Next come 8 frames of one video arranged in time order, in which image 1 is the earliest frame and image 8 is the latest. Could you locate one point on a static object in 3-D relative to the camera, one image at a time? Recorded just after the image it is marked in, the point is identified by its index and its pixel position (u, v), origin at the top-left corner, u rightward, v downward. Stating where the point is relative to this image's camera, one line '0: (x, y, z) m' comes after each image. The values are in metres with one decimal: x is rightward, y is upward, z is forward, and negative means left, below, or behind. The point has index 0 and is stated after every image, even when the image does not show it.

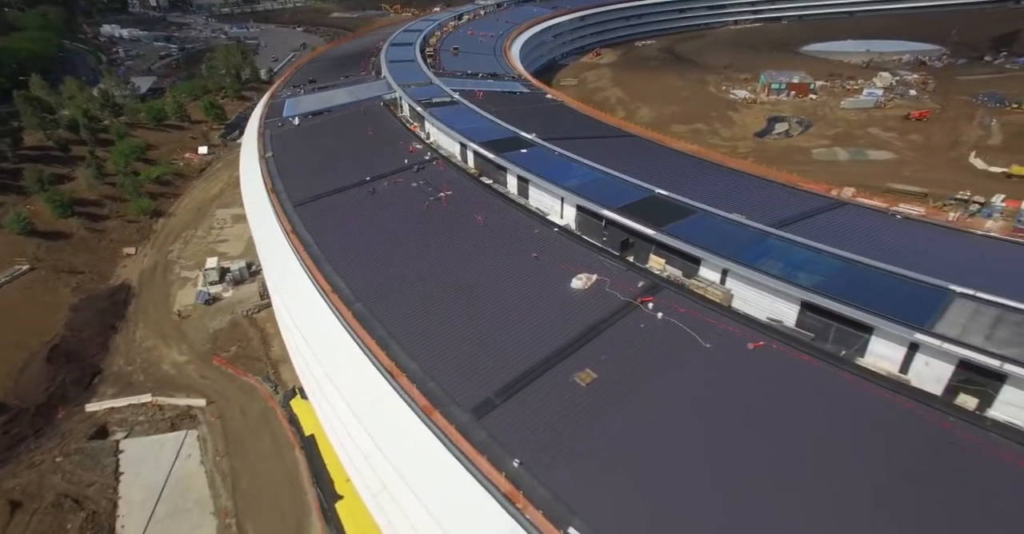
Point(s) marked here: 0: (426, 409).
0: (-2.6, -4.4, +14.2) m
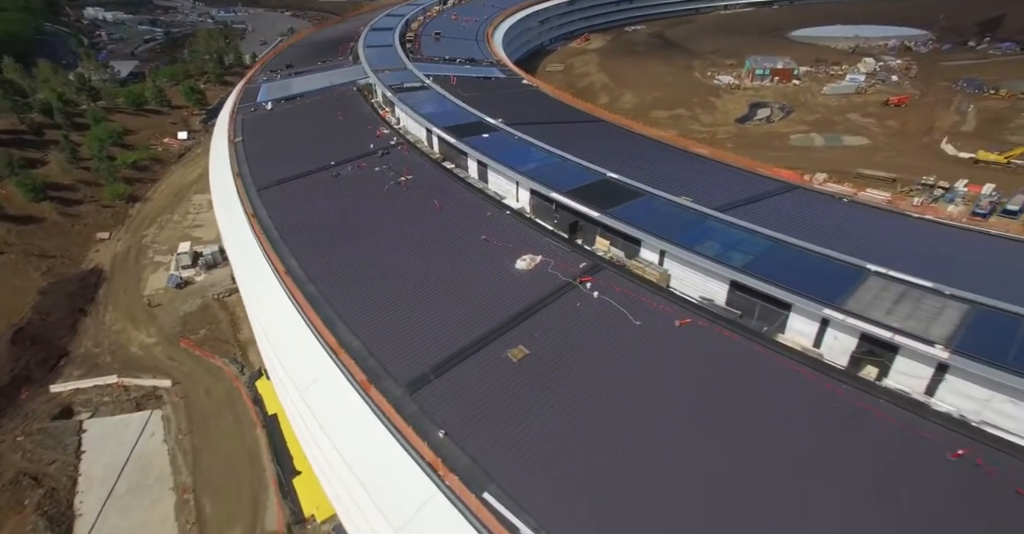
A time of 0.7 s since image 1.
0: (-4.7, -3.8, +14.7) m
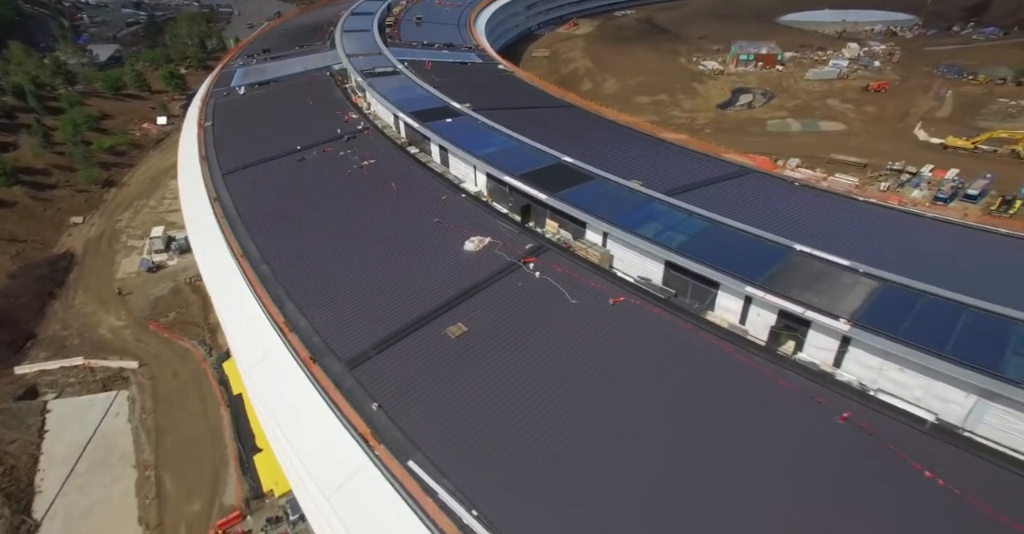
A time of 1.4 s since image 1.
0: (-6.9, -3.1, +15.2) m
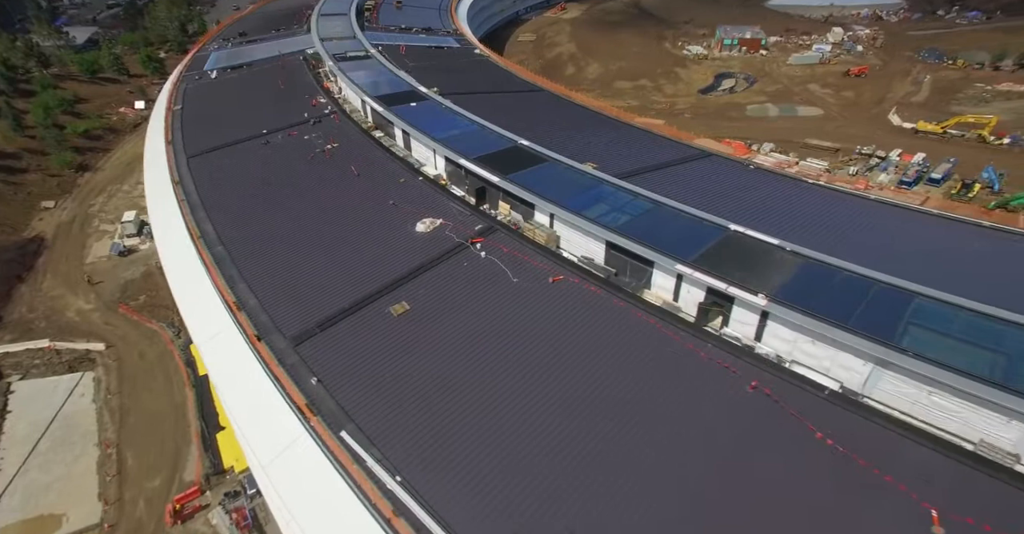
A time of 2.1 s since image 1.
0: (-8.9, -2.4, +15.6) m
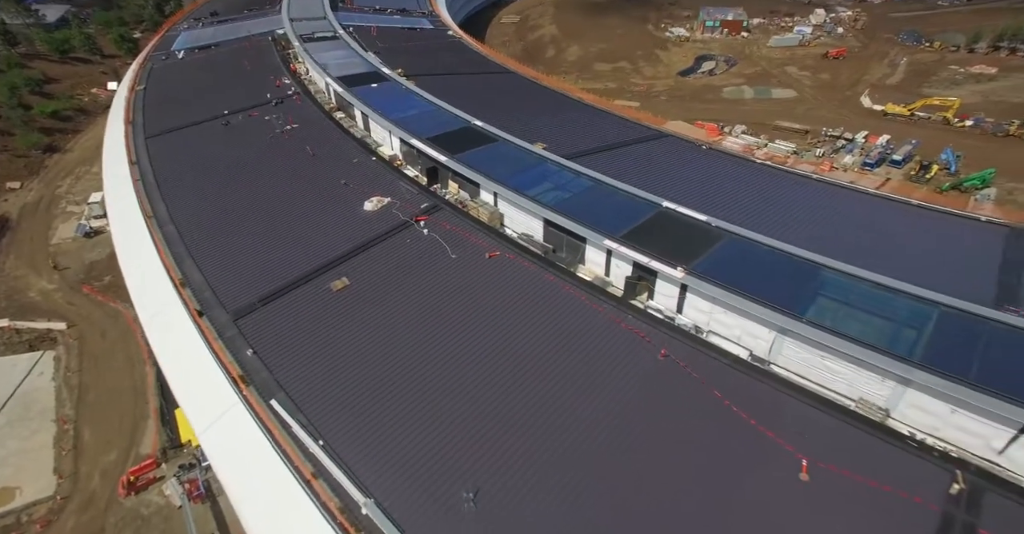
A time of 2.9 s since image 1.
0: (-11.2, -1.6, +16.0) m
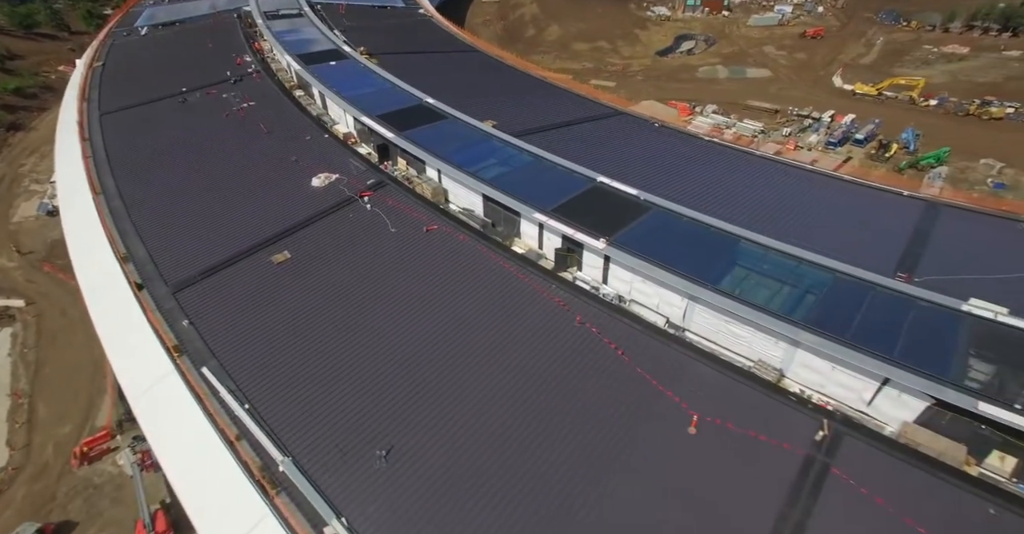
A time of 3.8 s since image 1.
0: (-13.5, -0.7, +16.3) m
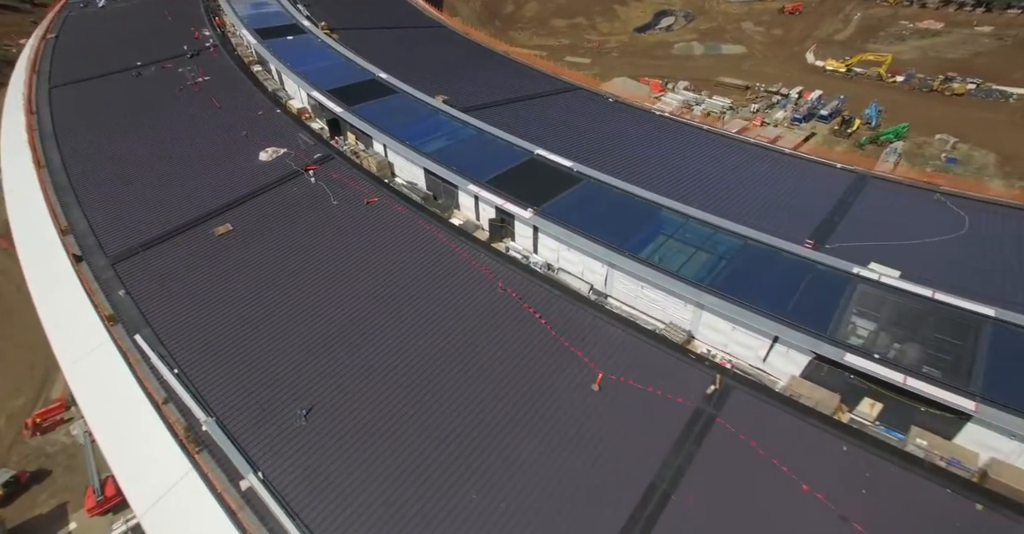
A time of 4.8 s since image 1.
0: (-15.8, +0.3, +16.5) m
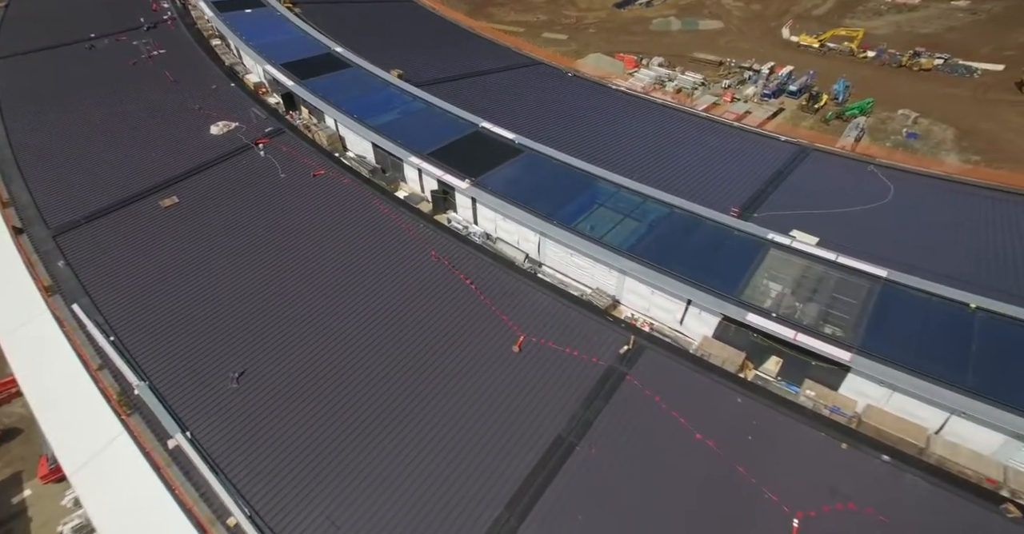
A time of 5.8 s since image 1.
0: (-17.8, +1.2, +16.5) m
